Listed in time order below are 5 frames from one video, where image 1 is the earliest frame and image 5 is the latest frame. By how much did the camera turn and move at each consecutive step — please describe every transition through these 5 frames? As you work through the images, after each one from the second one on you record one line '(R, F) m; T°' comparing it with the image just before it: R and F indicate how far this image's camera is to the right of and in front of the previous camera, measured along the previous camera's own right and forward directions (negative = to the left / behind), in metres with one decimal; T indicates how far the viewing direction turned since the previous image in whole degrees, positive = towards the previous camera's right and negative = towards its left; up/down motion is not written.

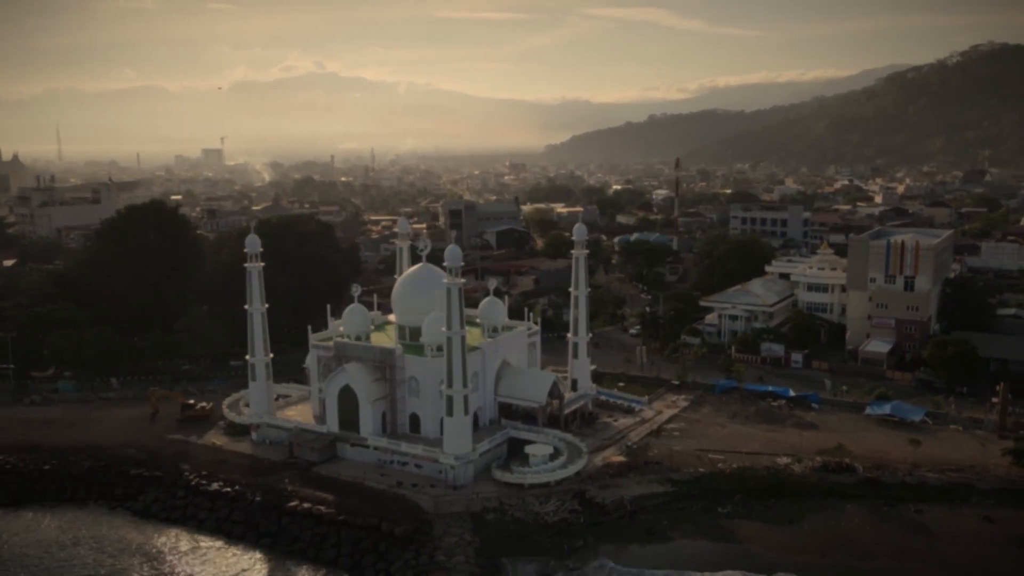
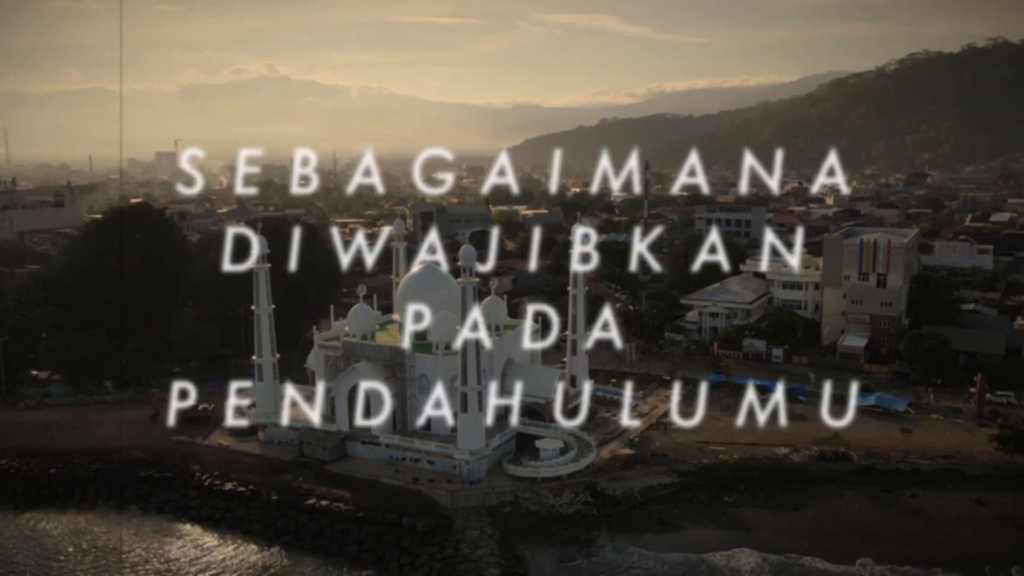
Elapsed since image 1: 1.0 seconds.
(-2.1, -0.5) m; +4°
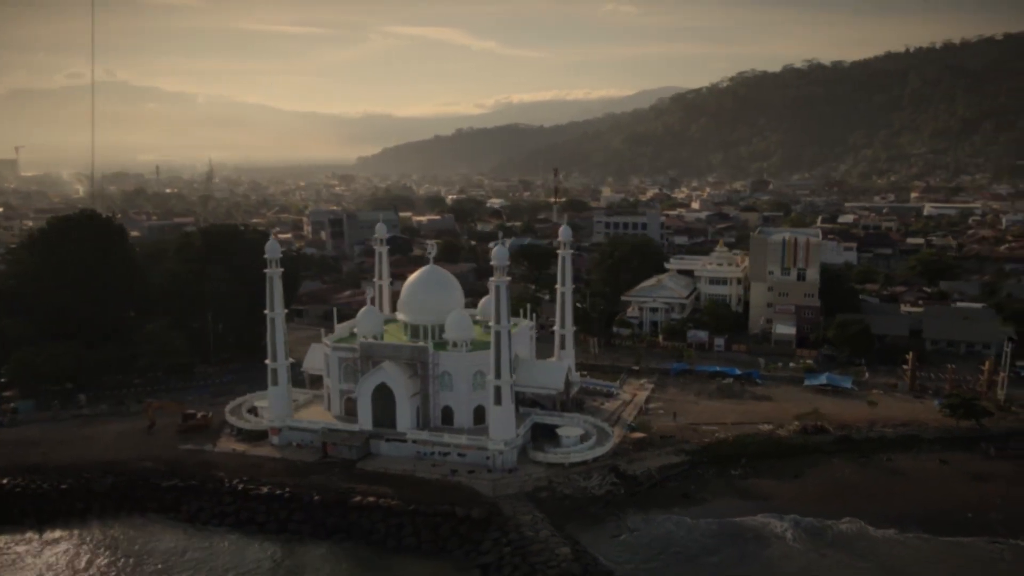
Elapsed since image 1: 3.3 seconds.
(-6.2, -0.5) m; +12°
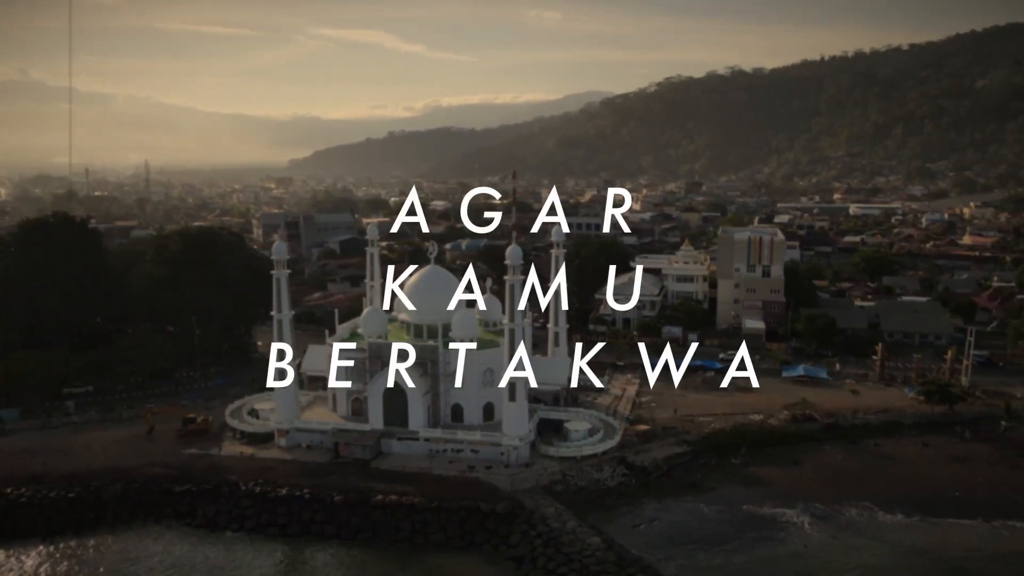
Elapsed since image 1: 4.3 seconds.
(-2.9, -0.2) m; +5°
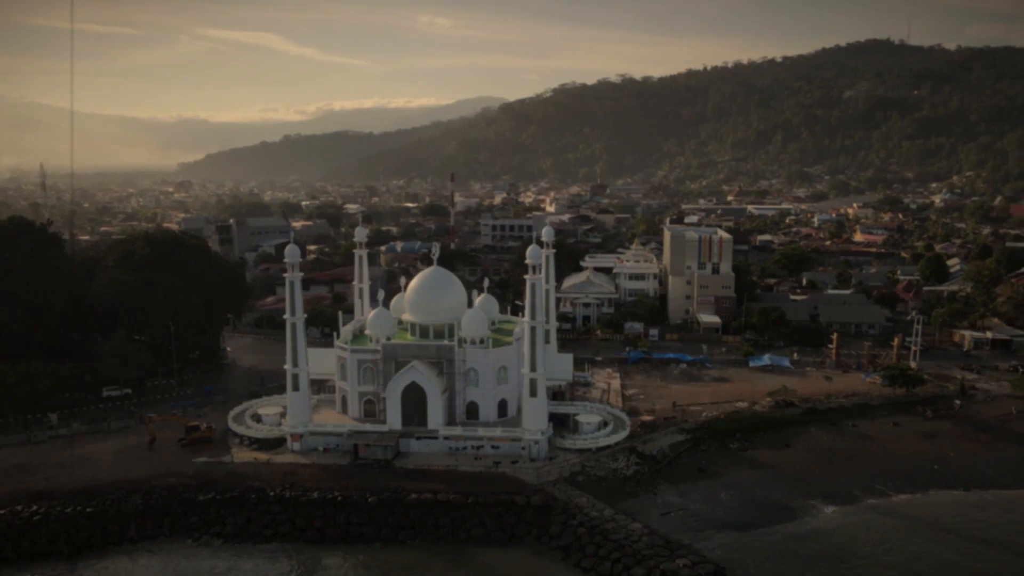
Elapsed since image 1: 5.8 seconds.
(-4.4, +0.1) m; +8°
